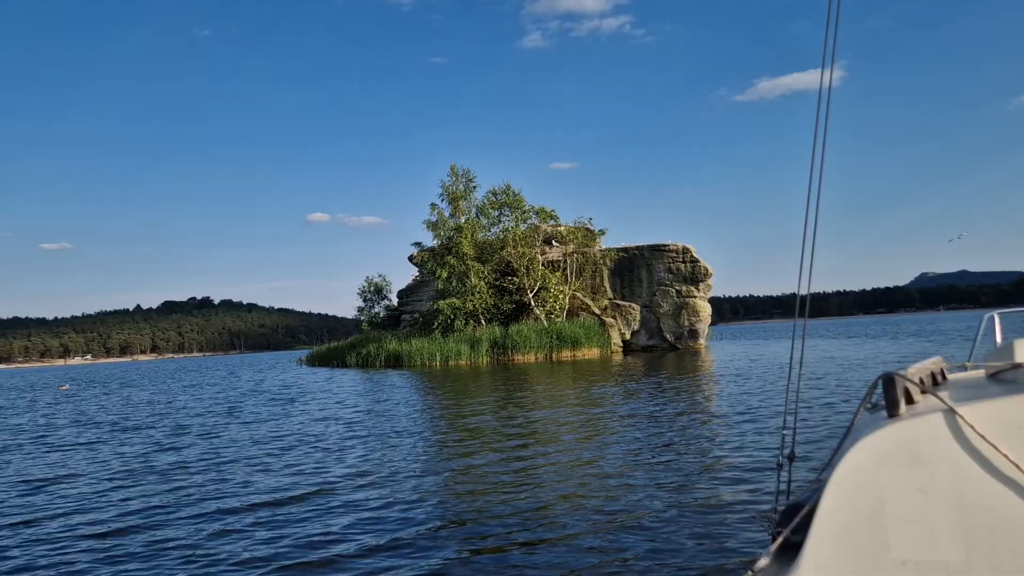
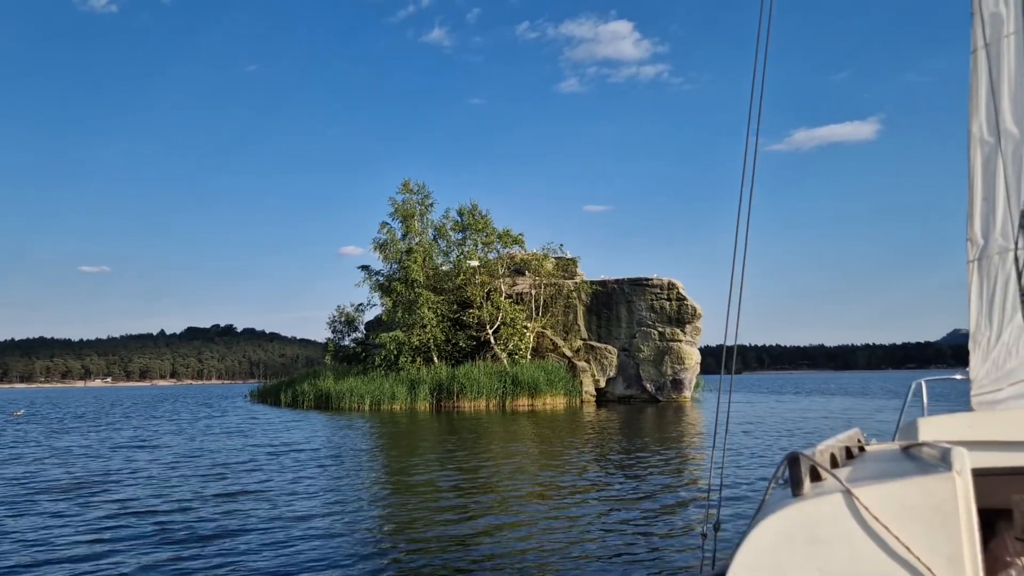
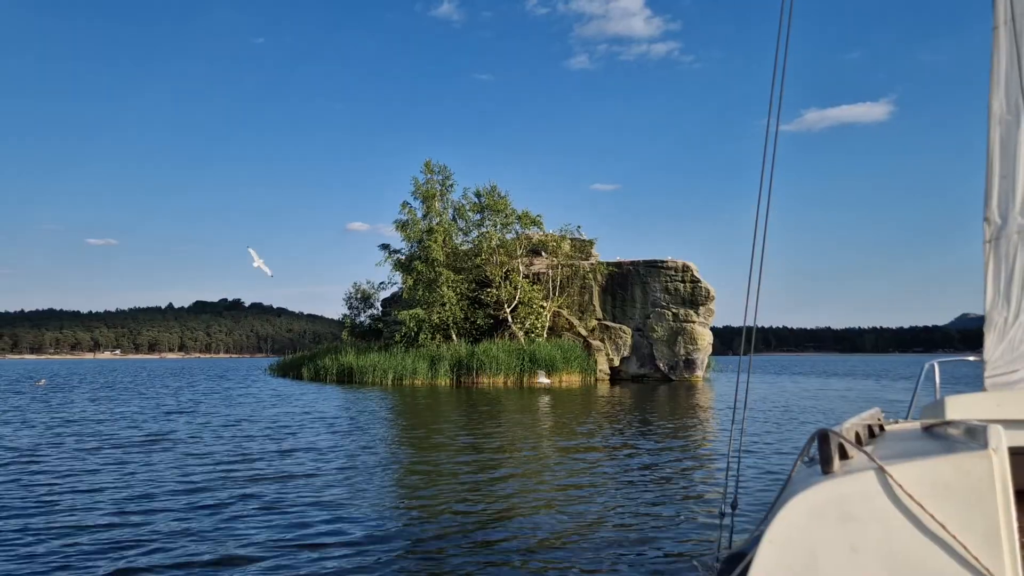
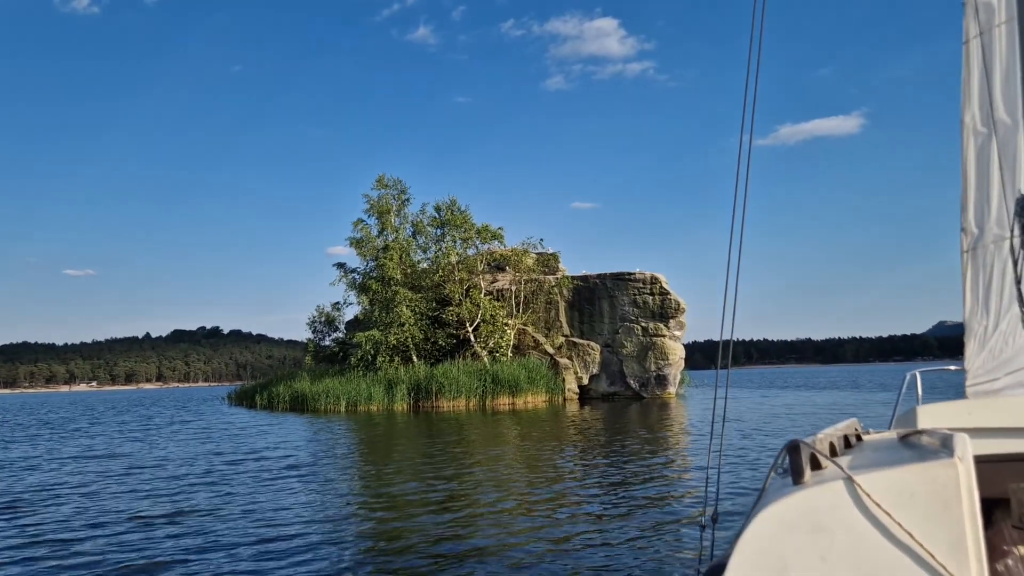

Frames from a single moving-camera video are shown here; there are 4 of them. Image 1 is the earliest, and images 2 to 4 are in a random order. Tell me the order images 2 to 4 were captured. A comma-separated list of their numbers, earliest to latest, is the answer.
3, 2, 4
